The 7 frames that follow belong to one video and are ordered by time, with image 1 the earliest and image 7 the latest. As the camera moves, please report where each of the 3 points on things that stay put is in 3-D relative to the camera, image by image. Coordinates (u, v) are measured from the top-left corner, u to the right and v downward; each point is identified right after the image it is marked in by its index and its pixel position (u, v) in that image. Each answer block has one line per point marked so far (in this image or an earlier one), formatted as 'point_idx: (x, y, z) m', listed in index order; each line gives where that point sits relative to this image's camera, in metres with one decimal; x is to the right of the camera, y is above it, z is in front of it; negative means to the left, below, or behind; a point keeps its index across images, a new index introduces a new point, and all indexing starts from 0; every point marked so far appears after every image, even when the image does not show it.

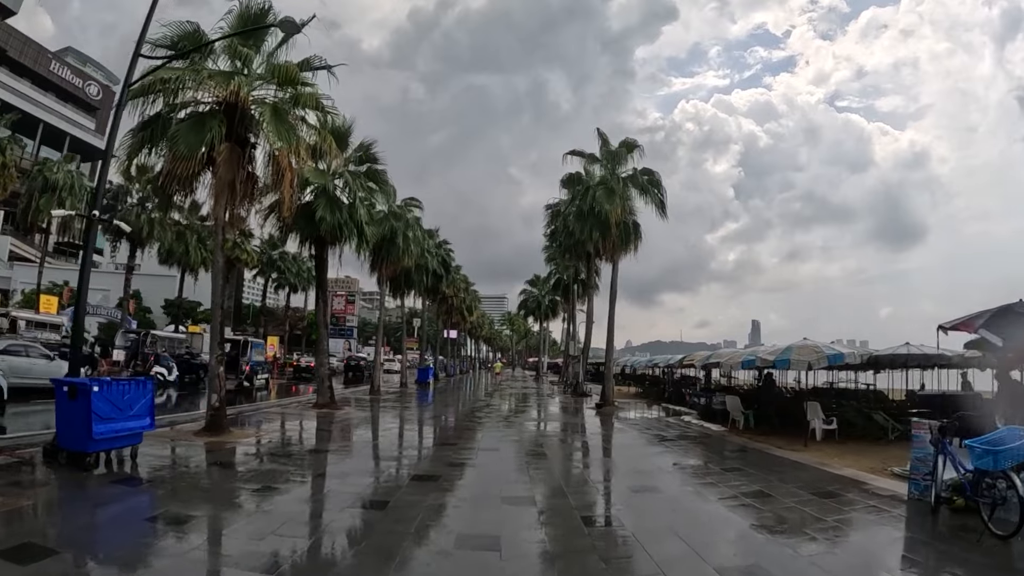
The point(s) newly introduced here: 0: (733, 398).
0: (+6.0, -3.0, +17.9) m
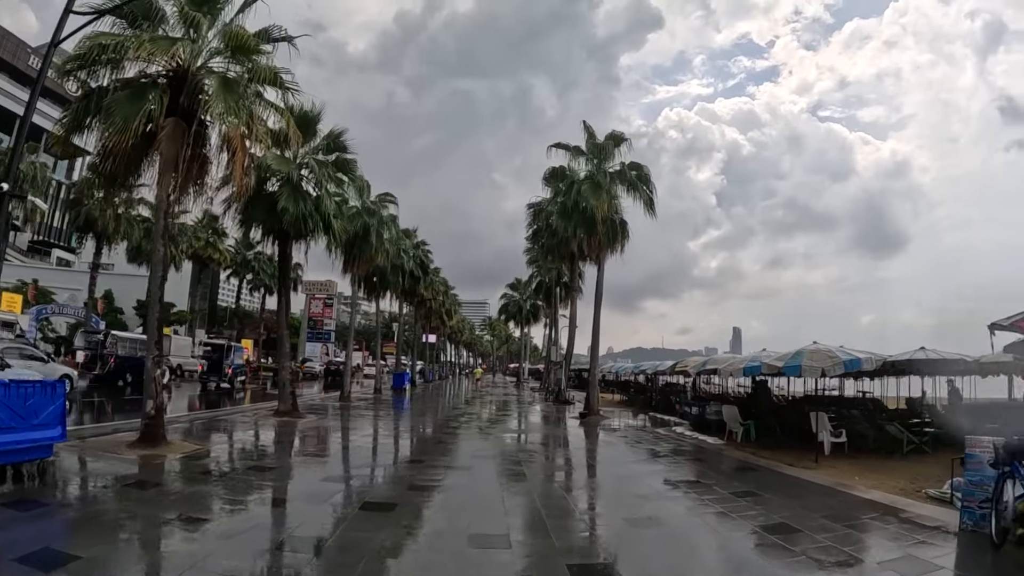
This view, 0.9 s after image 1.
0: (+5.5, -3.0, +16.4) m
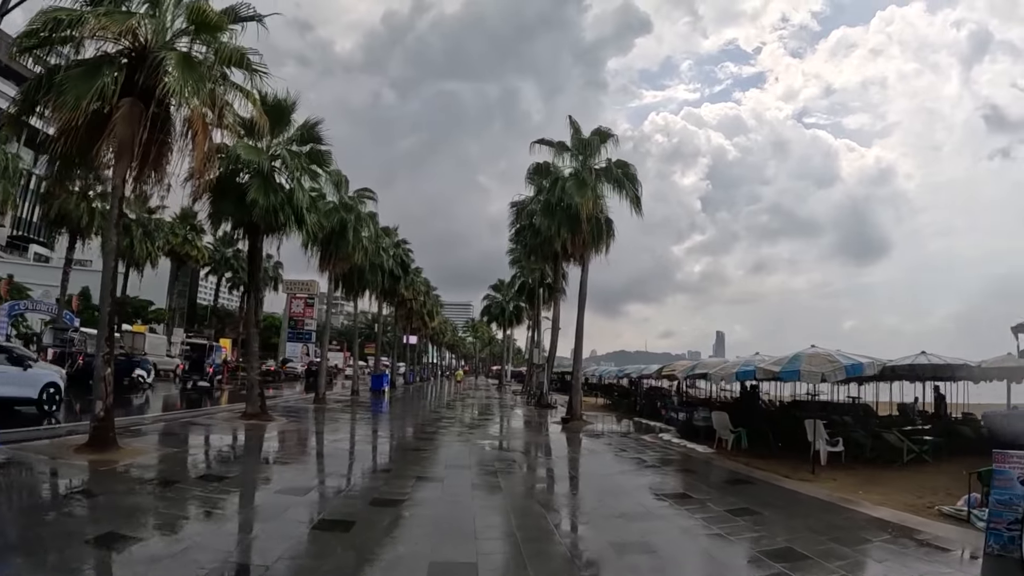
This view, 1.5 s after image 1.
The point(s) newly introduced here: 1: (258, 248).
0: (+5.0, -3.1, +15.7) m
1: (-7.4, +1.2, +19.5) m
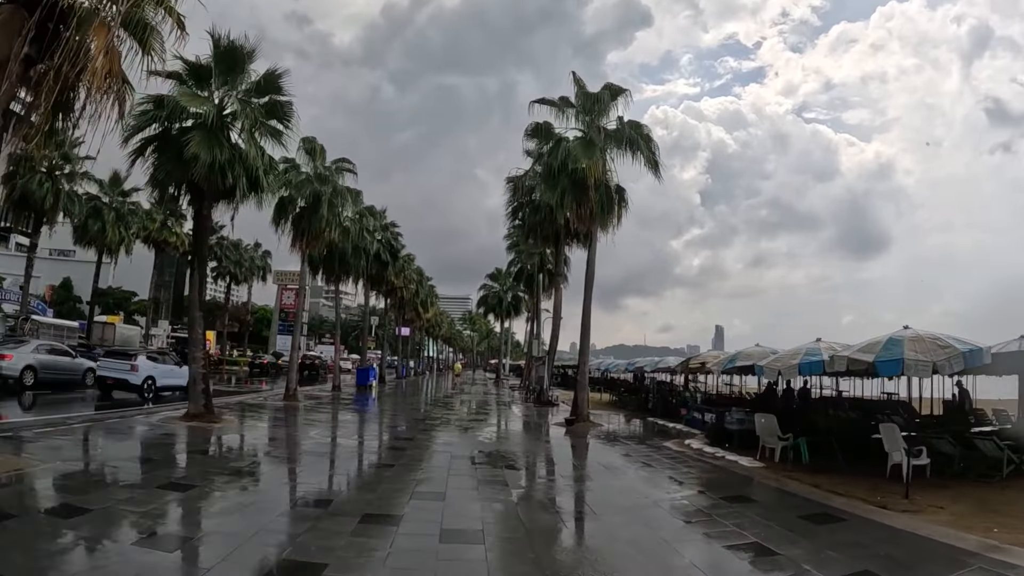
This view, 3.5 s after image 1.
0: (+4.9, -2.5, +12.7) m
1: (-7.5, +1.8, +16.4) m
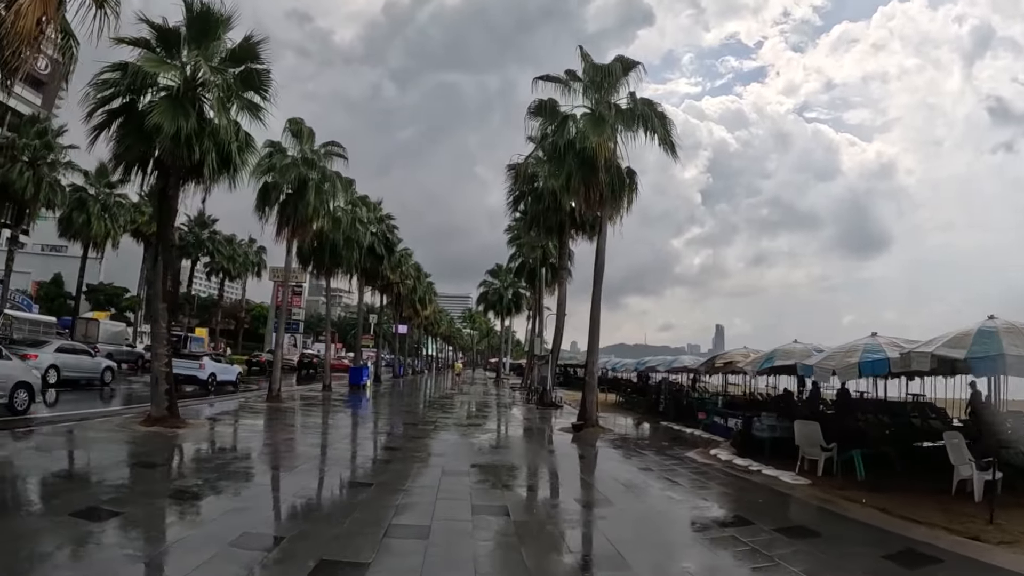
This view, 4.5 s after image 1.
0: (+4.9, -2.3, +11.0) m
1: (-7.5, +2.0, +14.7) m
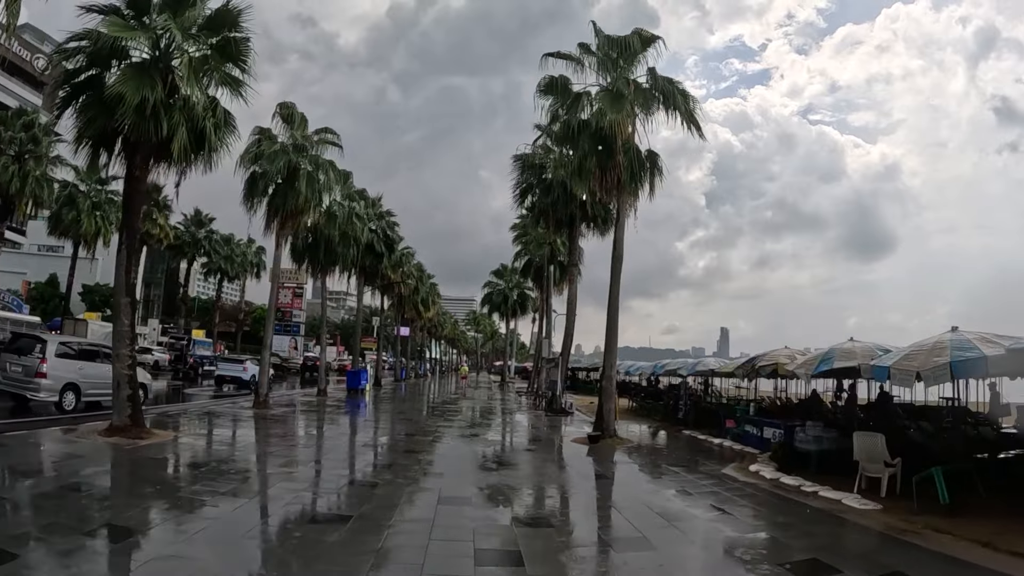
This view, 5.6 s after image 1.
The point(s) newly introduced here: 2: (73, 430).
0: (+5.1, -2.2, +9.3) m
1: (-7.3, +2.2, +13.1) m
2: (-8.9, -3.0, +13.5) m
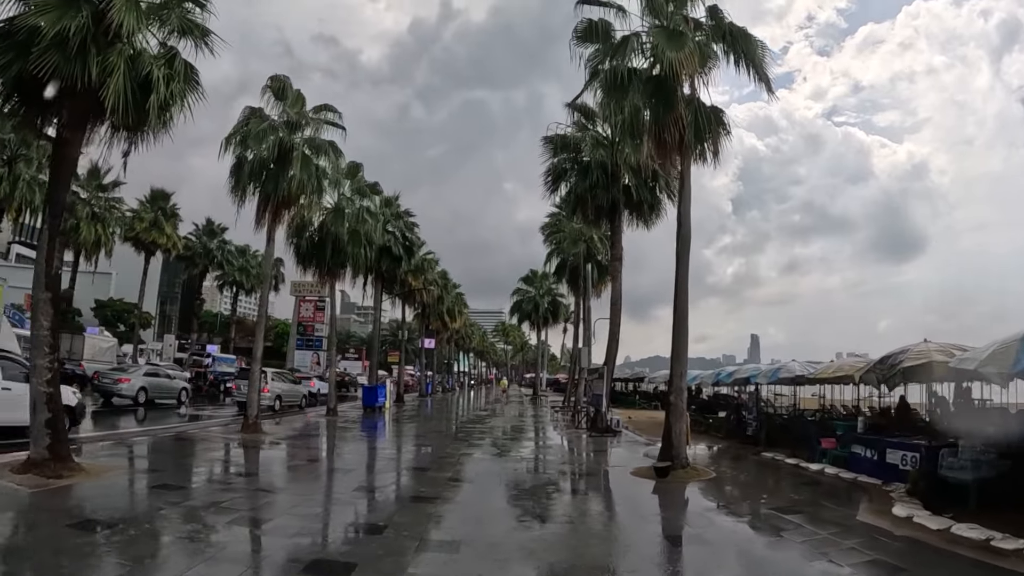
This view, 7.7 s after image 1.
0: (+5.5, -1.8, +6.0) m
1: (-6.8, +2.2, +10.3) m
2: (-8.2, -2.9, +10.7) m
